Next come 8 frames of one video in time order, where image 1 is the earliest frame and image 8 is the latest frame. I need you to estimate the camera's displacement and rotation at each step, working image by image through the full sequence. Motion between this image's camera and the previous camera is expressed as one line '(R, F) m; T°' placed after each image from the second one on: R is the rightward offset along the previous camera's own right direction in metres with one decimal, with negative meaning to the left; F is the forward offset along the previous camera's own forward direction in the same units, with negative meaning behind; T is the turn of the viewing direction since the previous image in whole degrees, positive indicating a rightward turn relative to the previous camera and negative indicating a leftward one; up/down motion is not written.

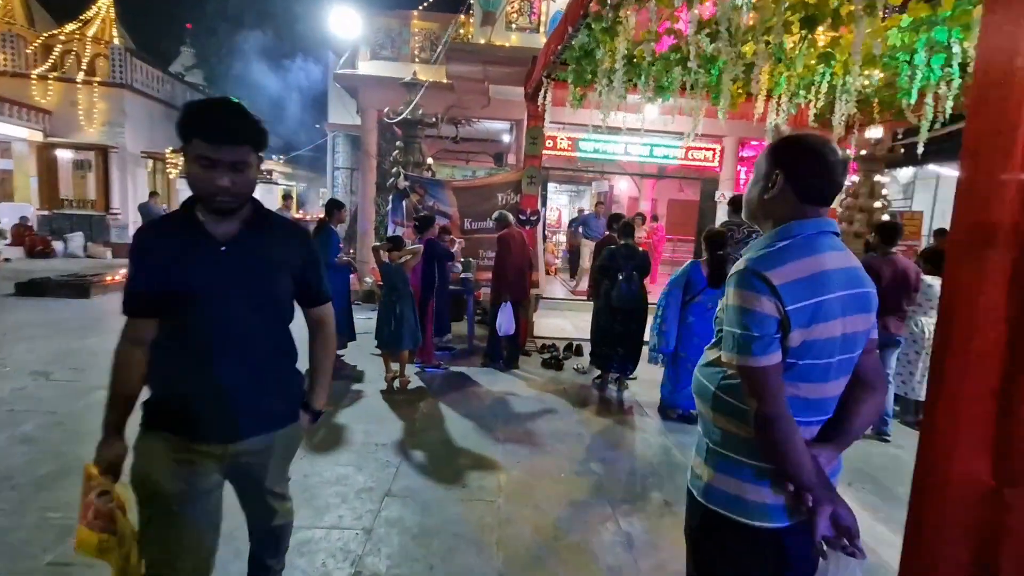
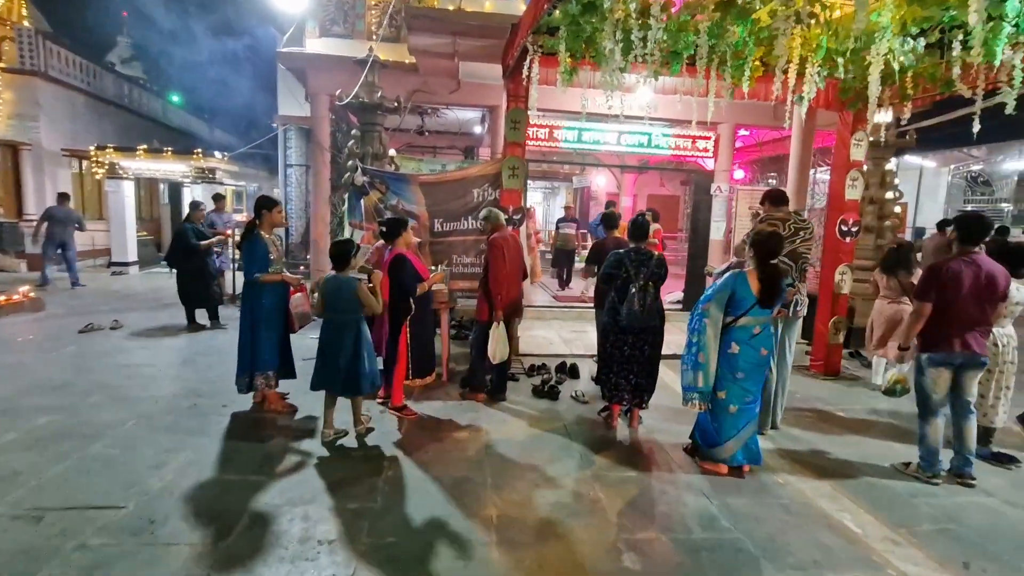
(-0.1, +1.0) m; +3°
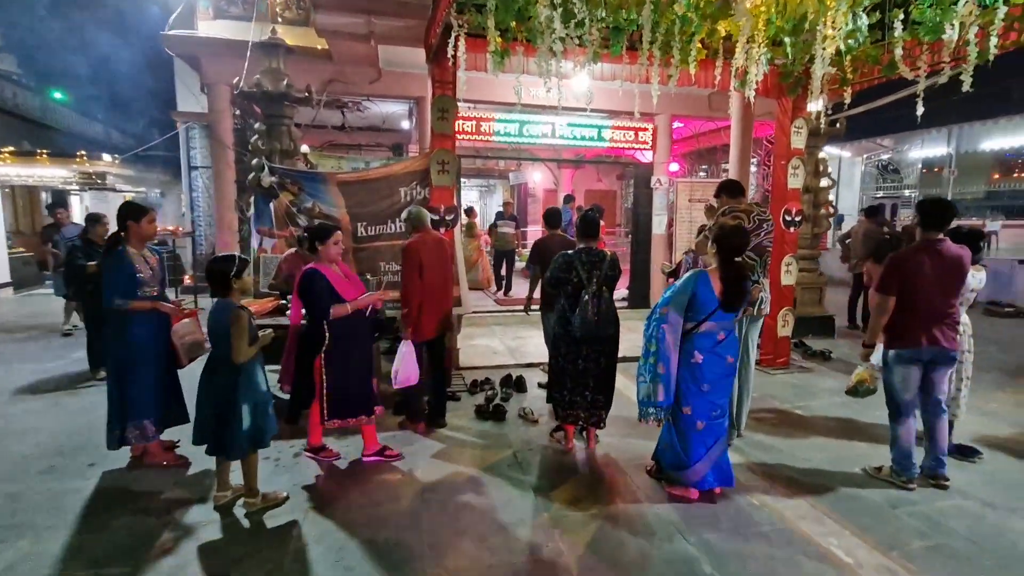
(+0.1, +0.6) m; +7°
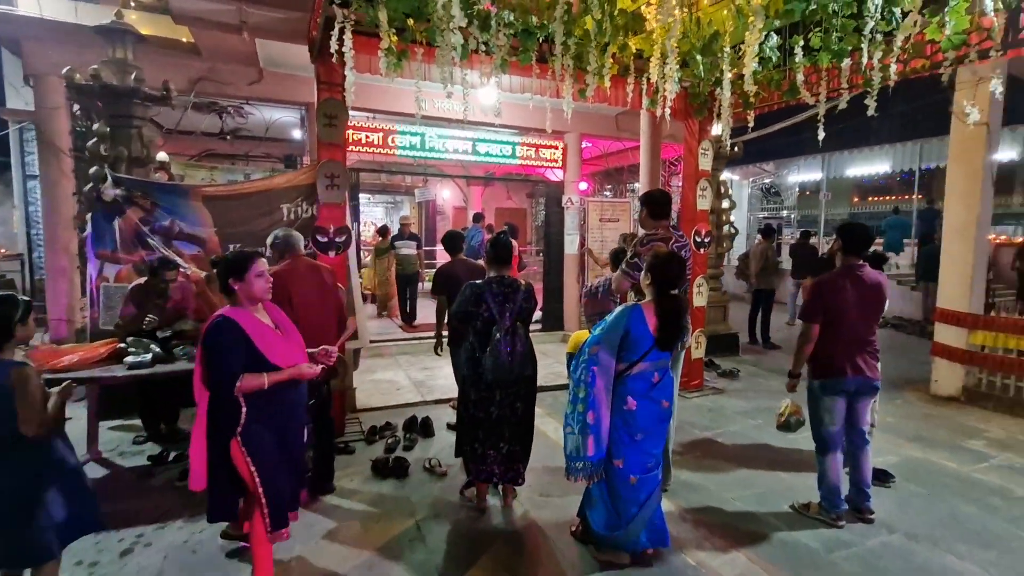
(+0.1, +0.5) m; +10°
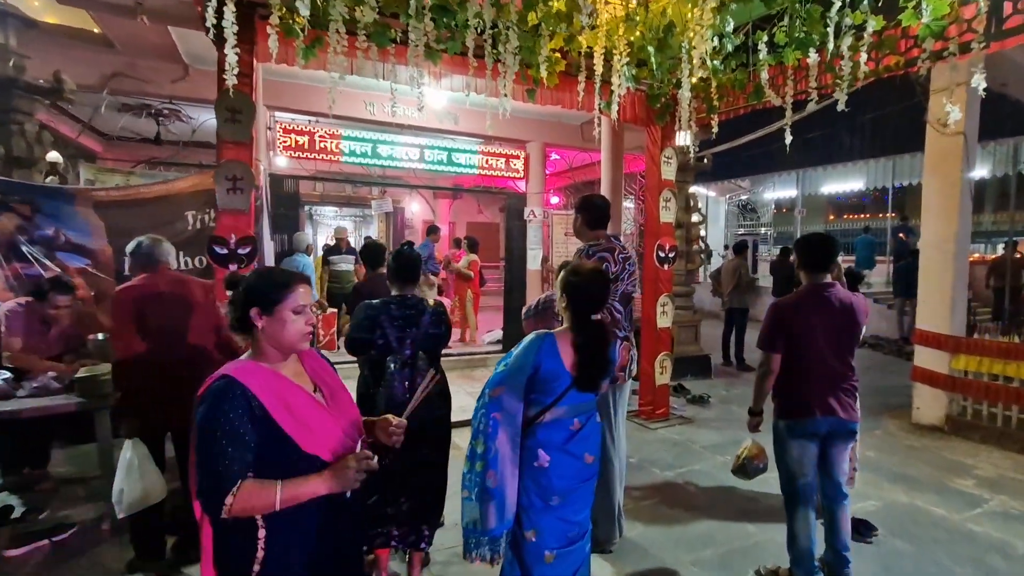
(+0.4, +0.5) m; +2°
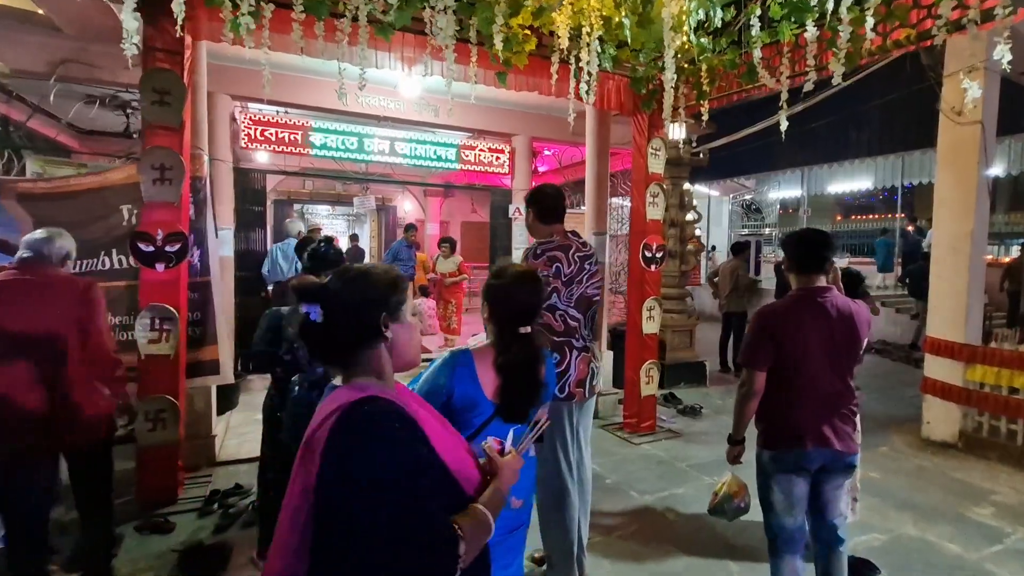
(+0.3, +0.4) m; -1°
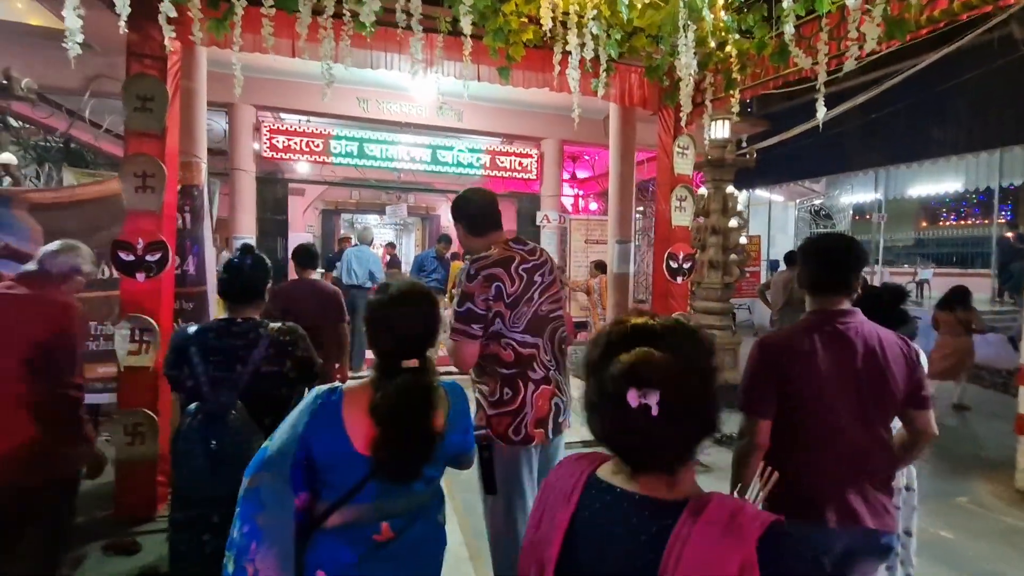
(+0.4, +0.4) m; -7°
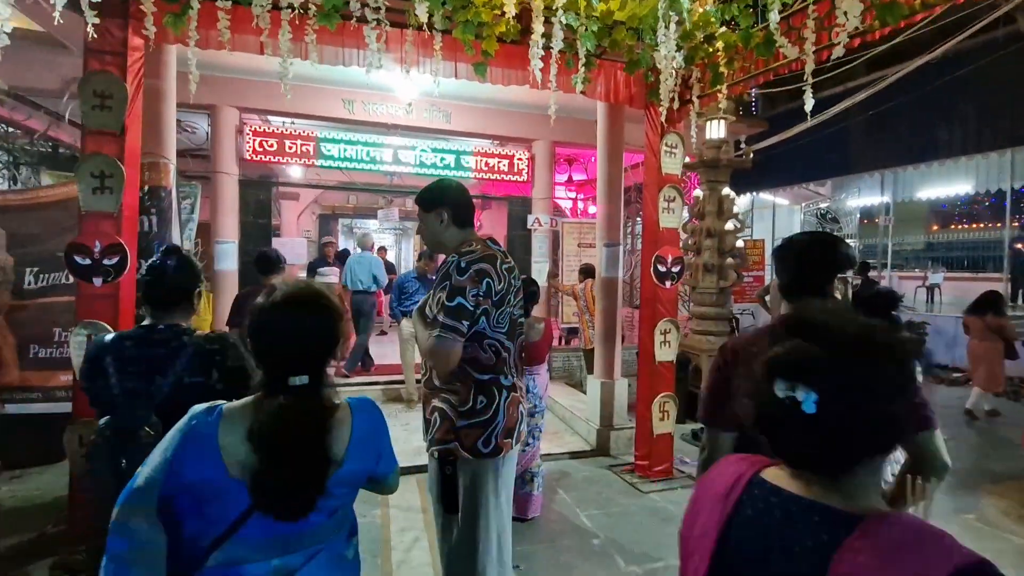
(+0.2, +0.2) m; -1°
